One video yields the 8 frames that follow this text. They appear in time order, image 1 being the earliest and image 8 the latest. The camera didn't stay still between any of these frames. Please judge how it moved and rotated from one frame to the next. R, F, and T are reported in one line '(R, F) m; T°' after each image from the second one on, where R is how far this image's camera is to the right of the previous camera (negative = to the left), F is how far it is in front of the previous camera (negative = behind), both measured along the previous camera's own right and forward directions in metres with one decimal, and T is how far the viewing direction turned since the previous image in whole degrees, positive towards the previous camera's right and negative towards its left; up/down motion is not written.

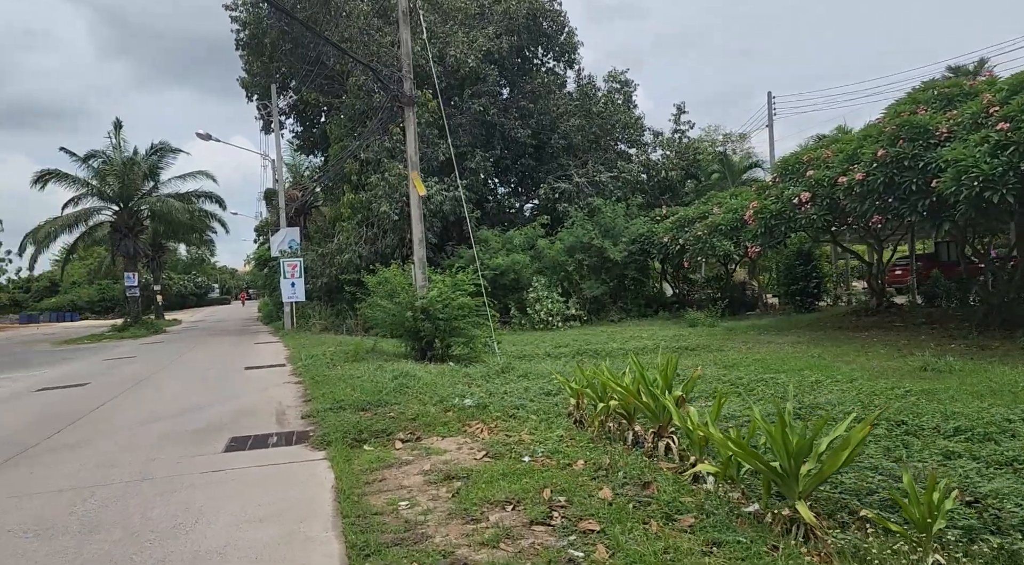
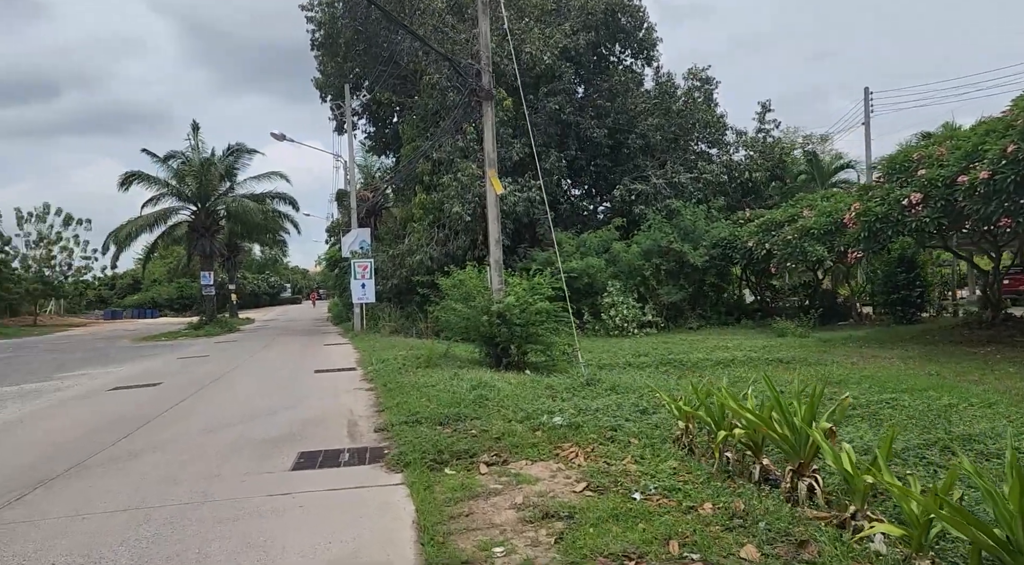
(-0.3, +0.8) m; -6°
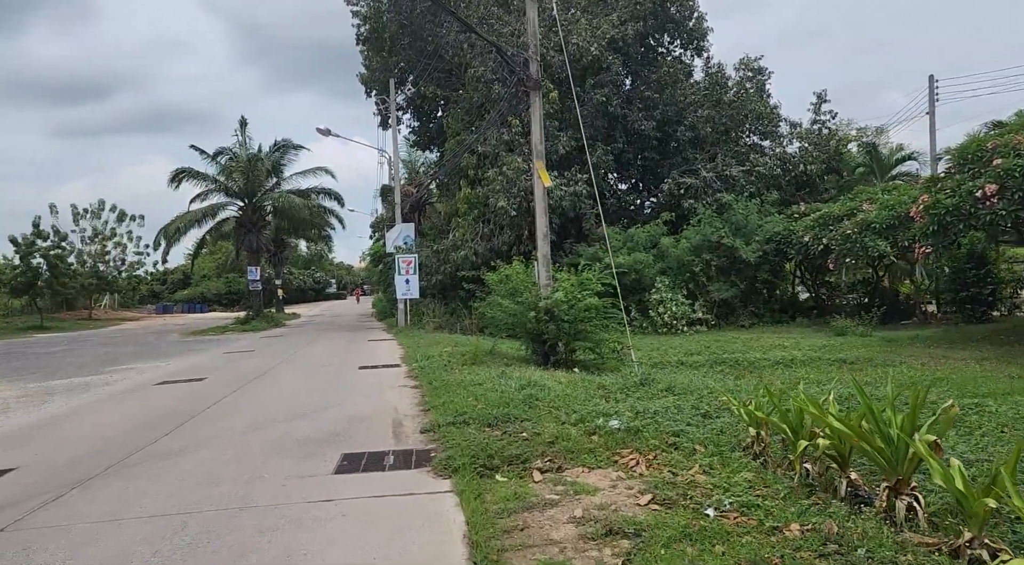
(-0.1, +0.4) m; -4°
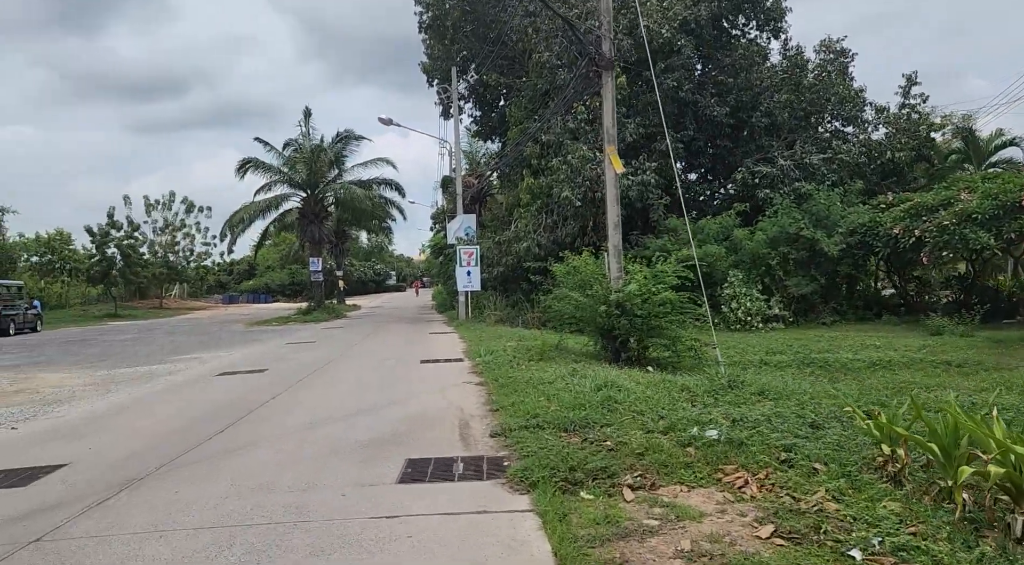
(-0.2, +0.6) m; -5°
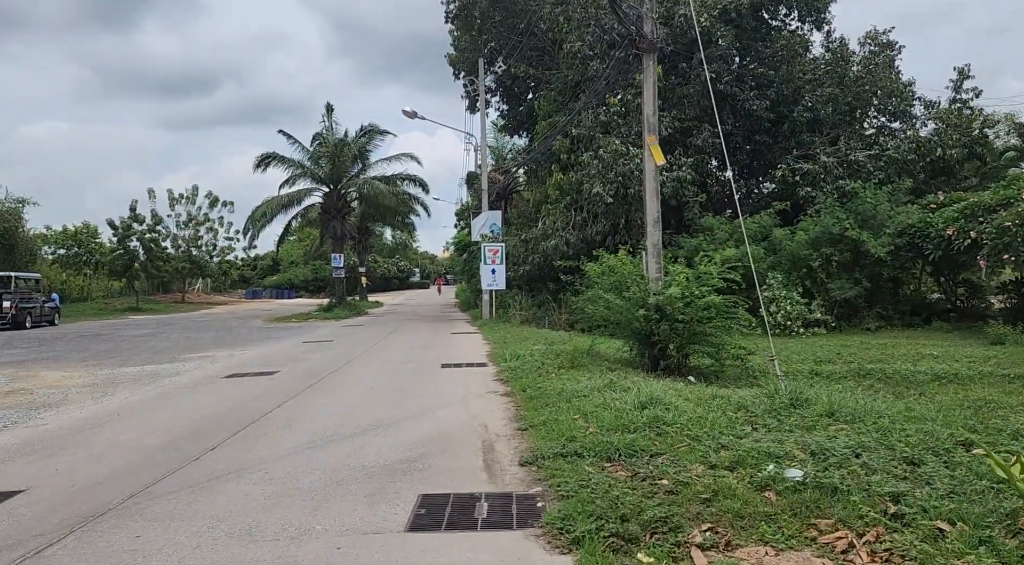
(-0.1, +0.9) m; -2°
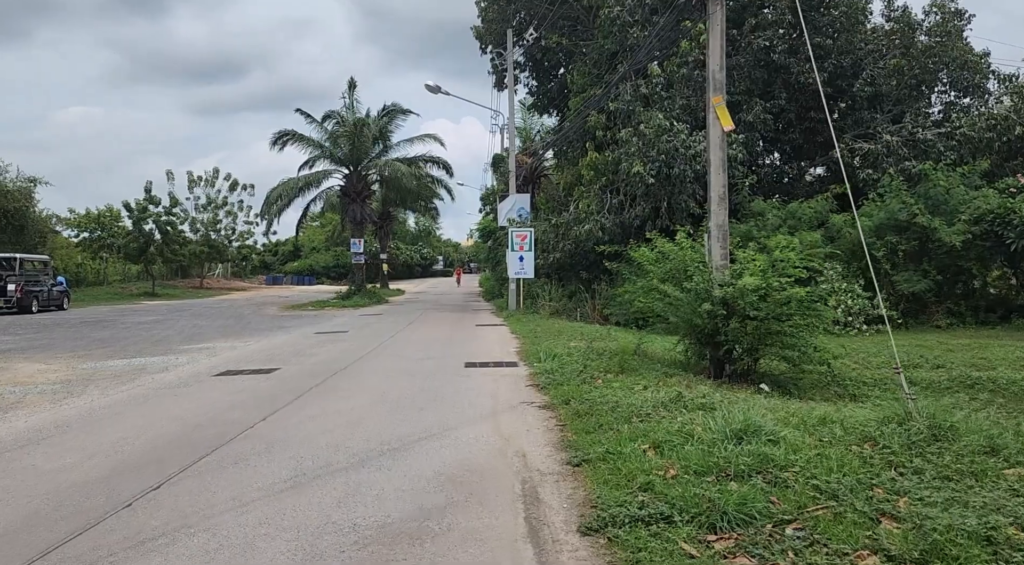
(-0.2, +1.5) m; -2°
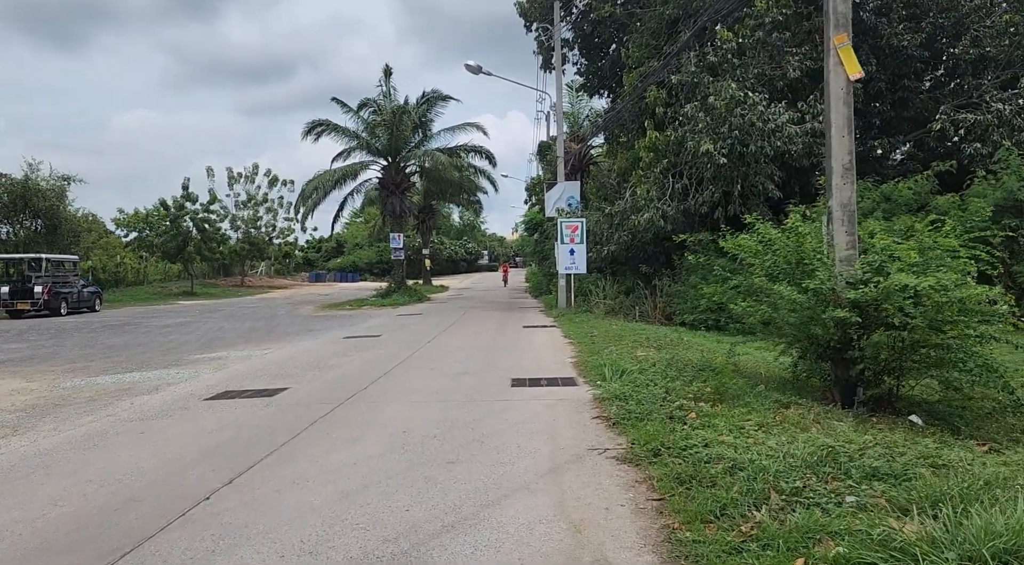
(-0.1, +1.8) m; -4°
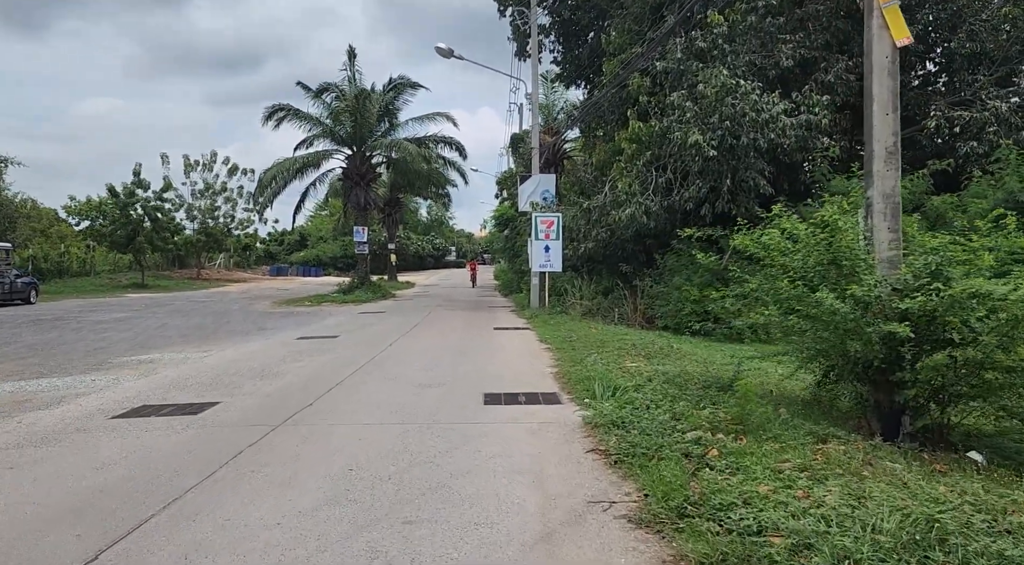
(-0.1, +1.2) m; +3°
